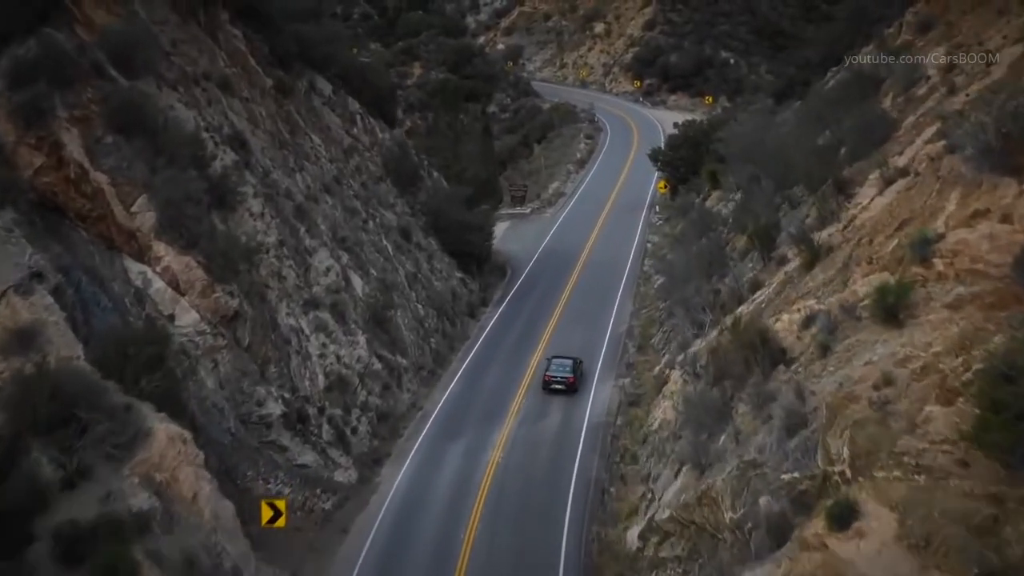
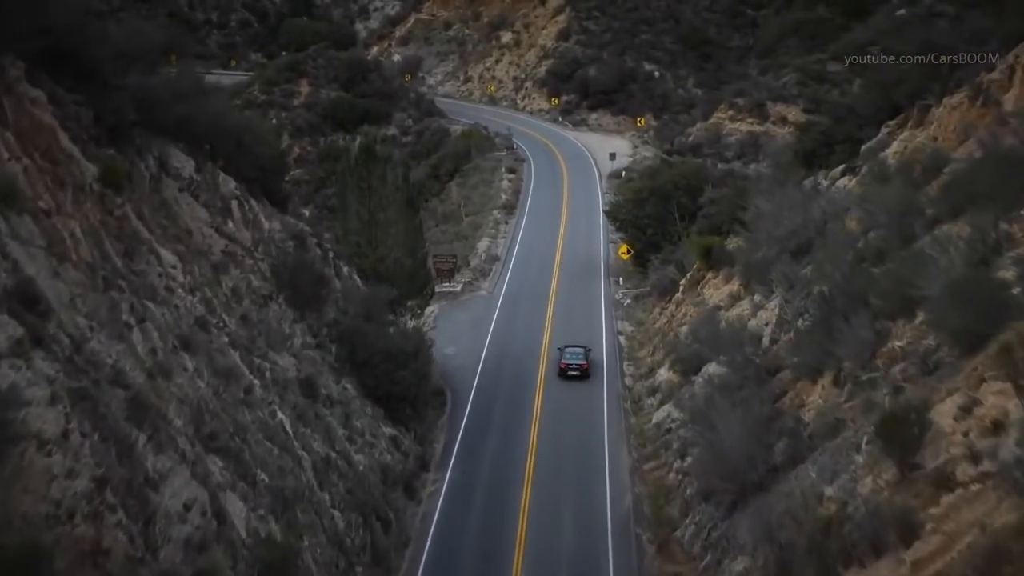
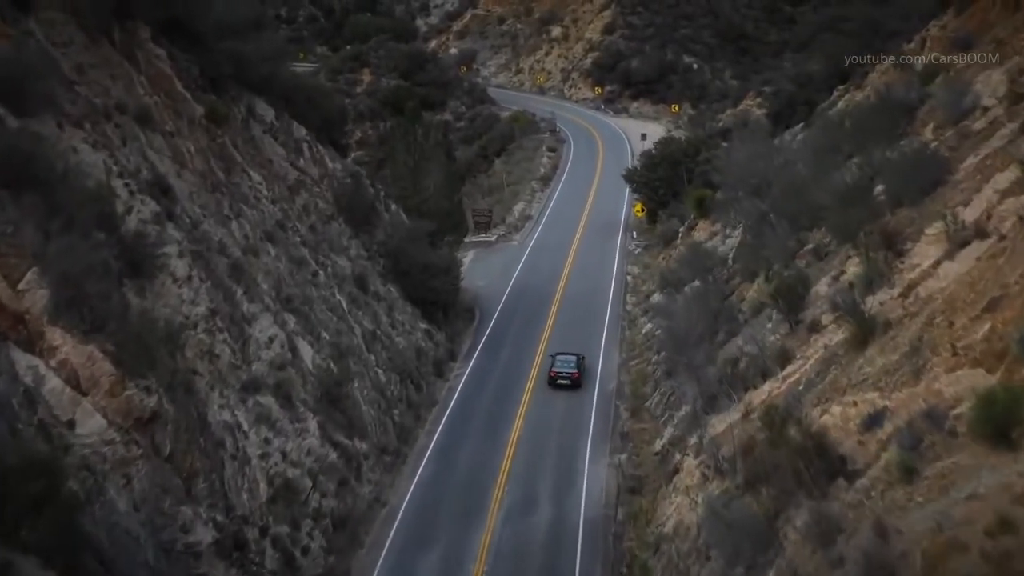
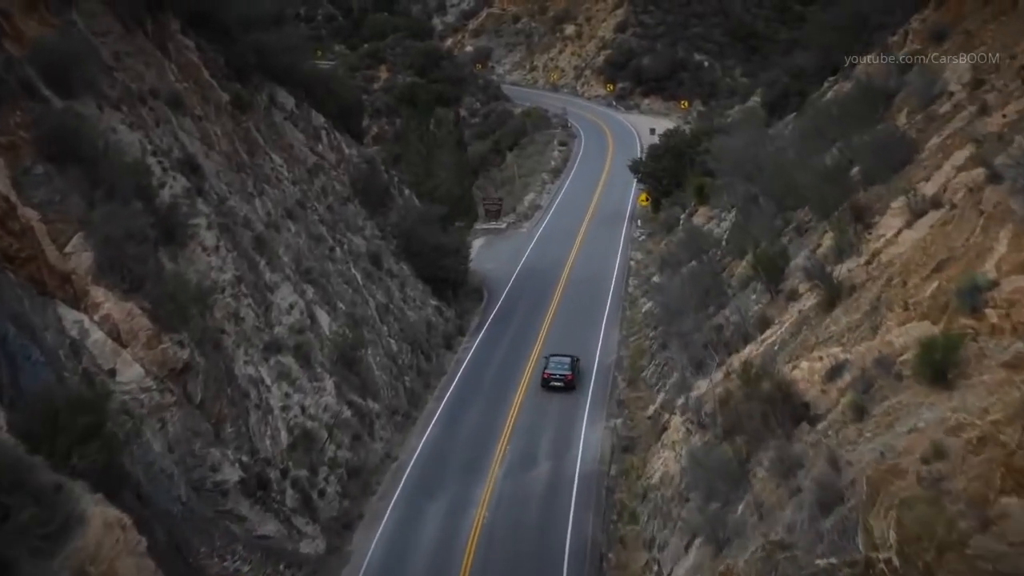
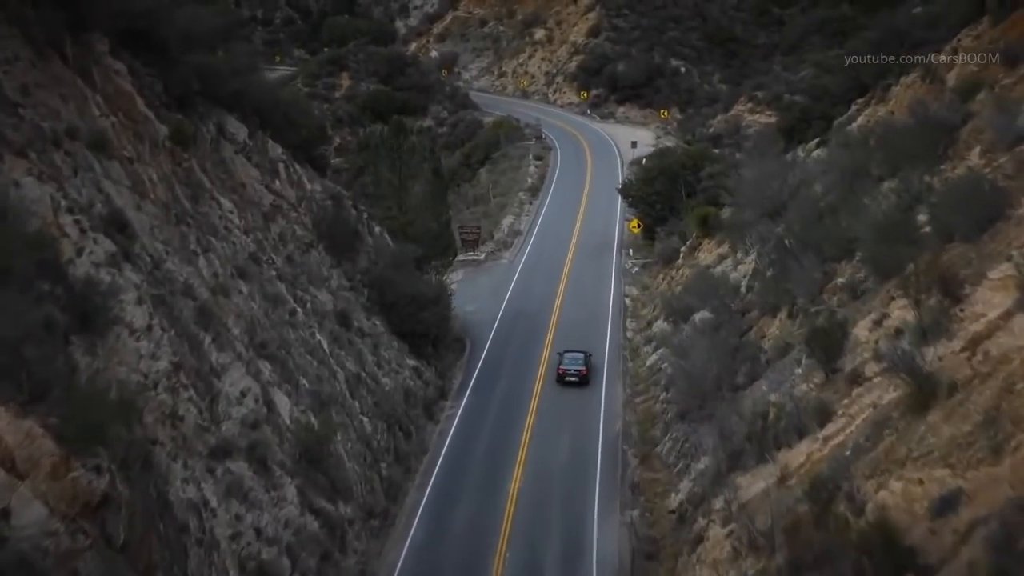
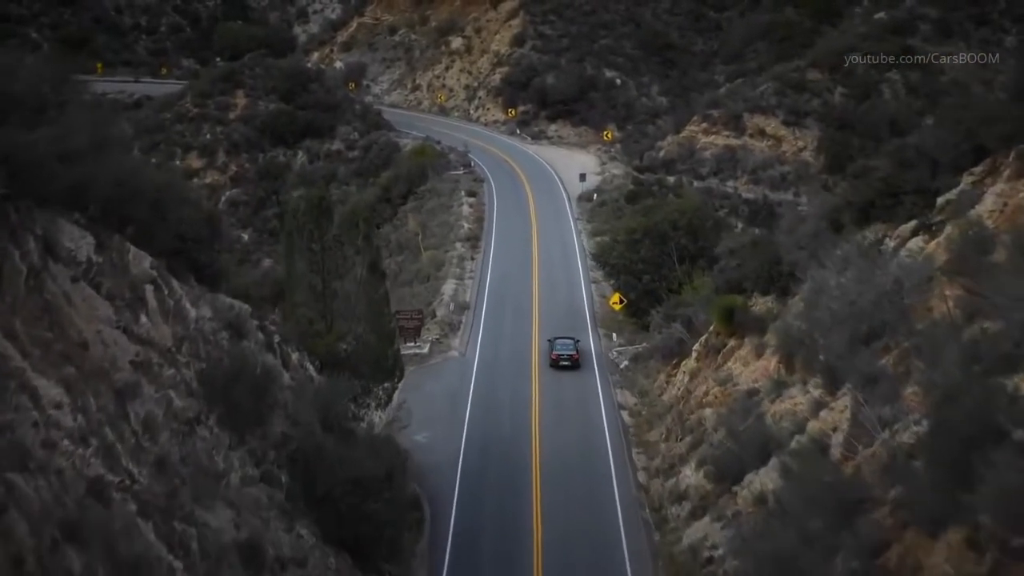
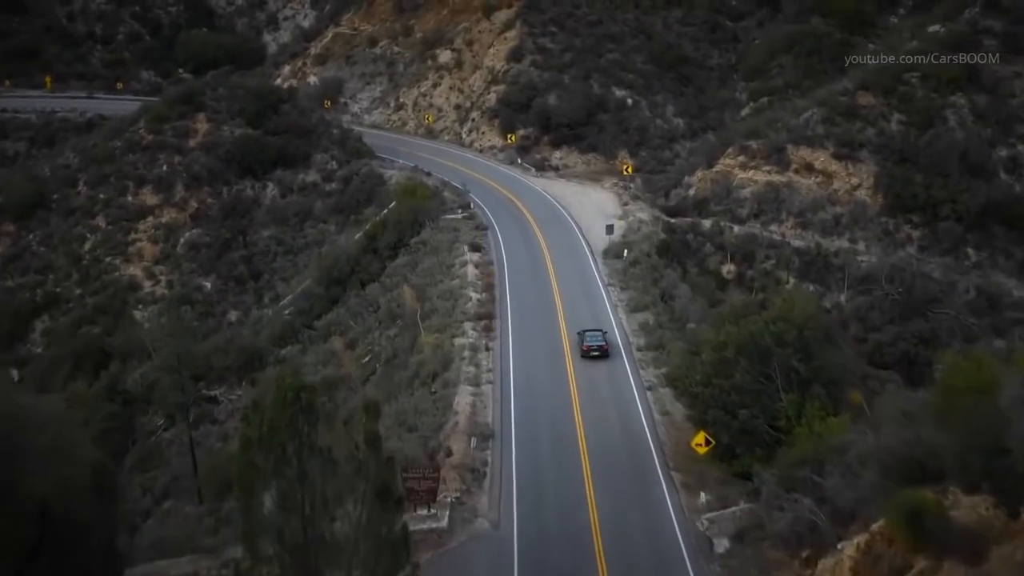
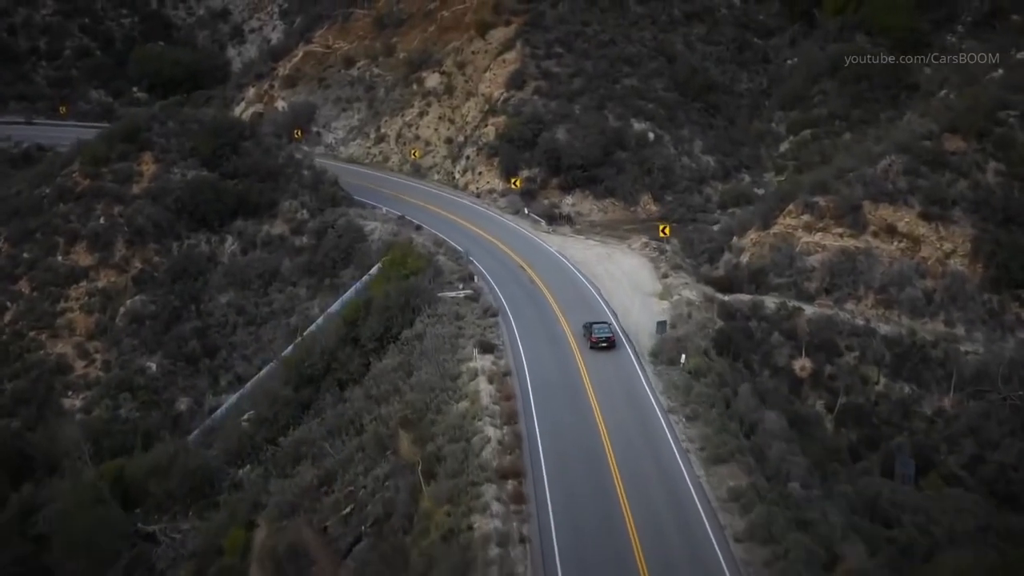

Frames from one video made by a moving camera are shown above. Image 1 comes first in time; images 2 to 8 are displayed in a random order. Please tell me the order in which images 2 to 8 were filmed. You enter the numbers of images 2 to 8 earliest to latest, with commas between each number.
4, 3, 5, 2, 6, 7, 8
